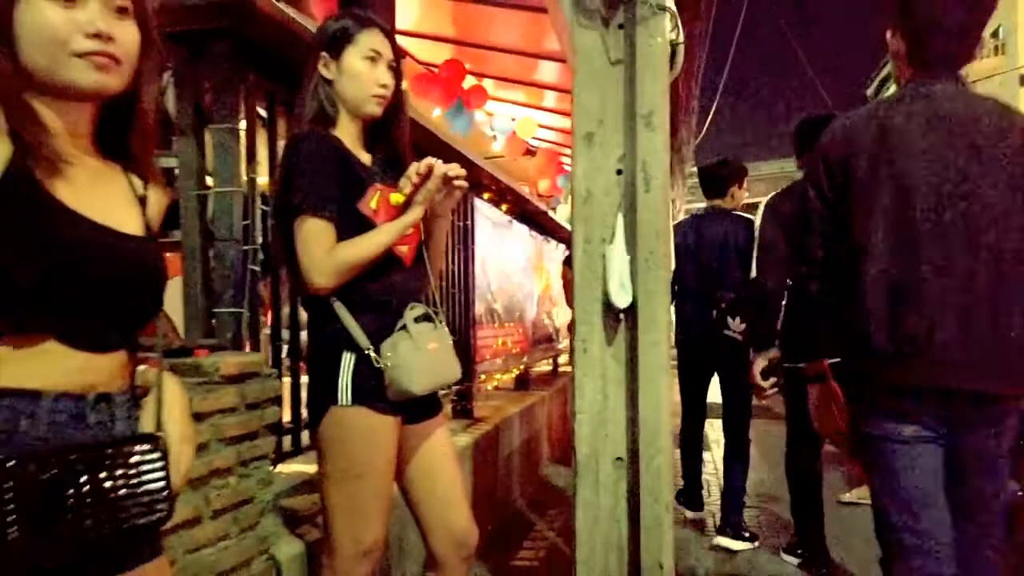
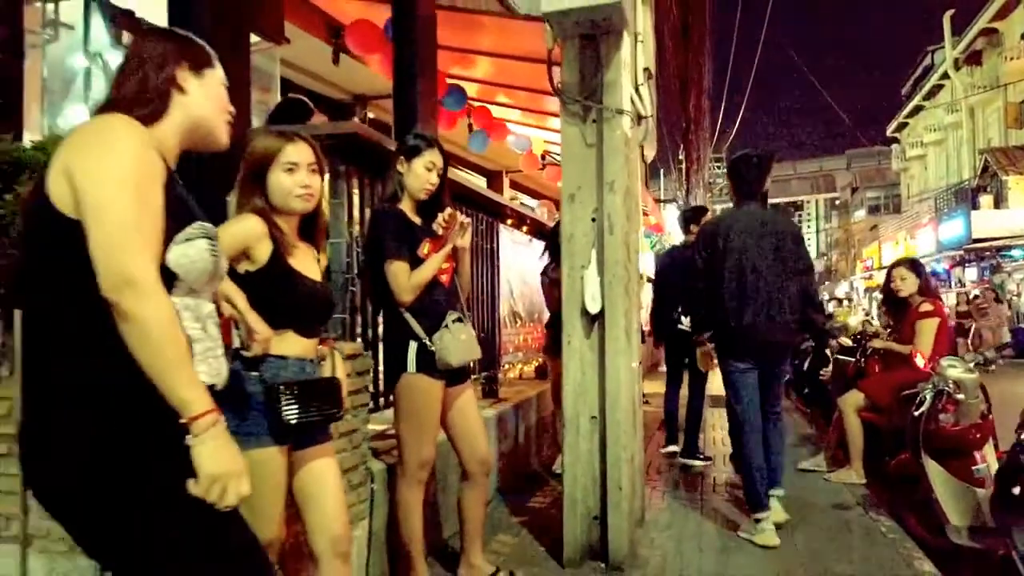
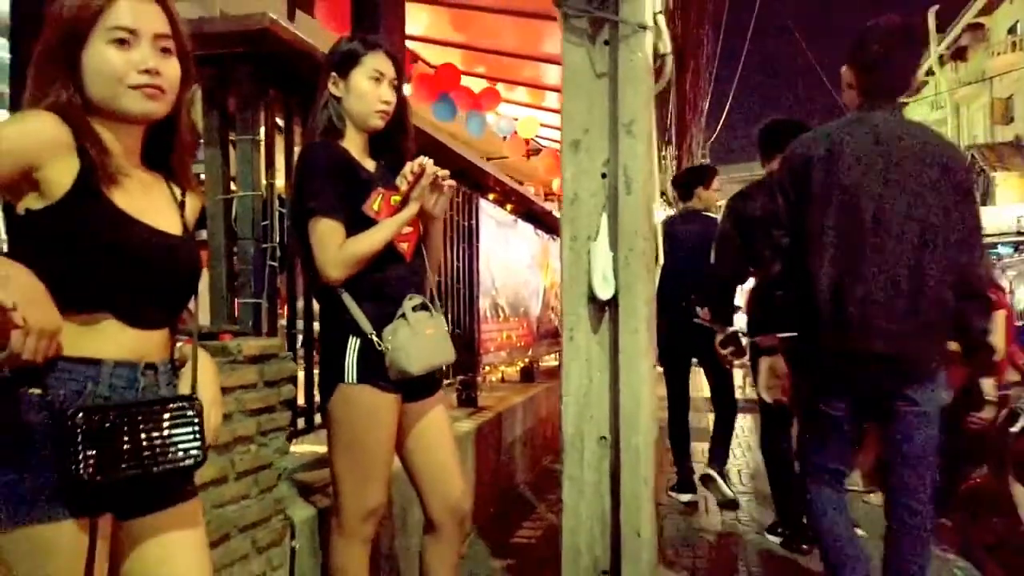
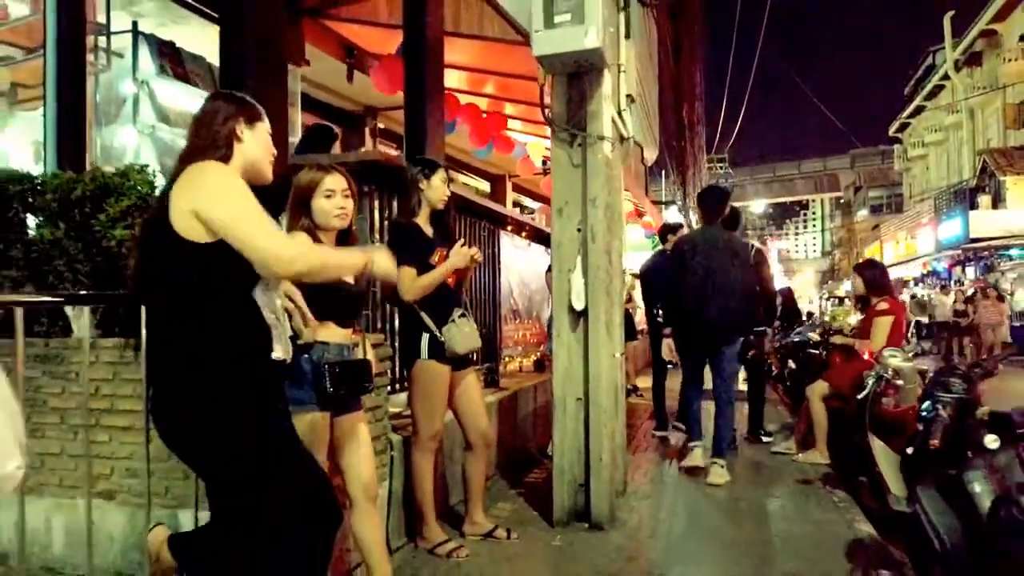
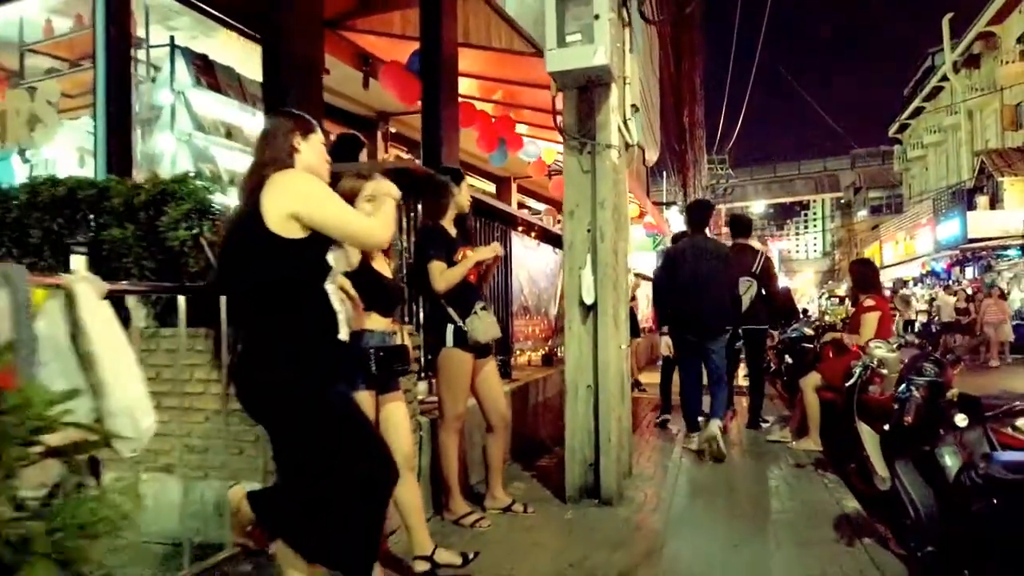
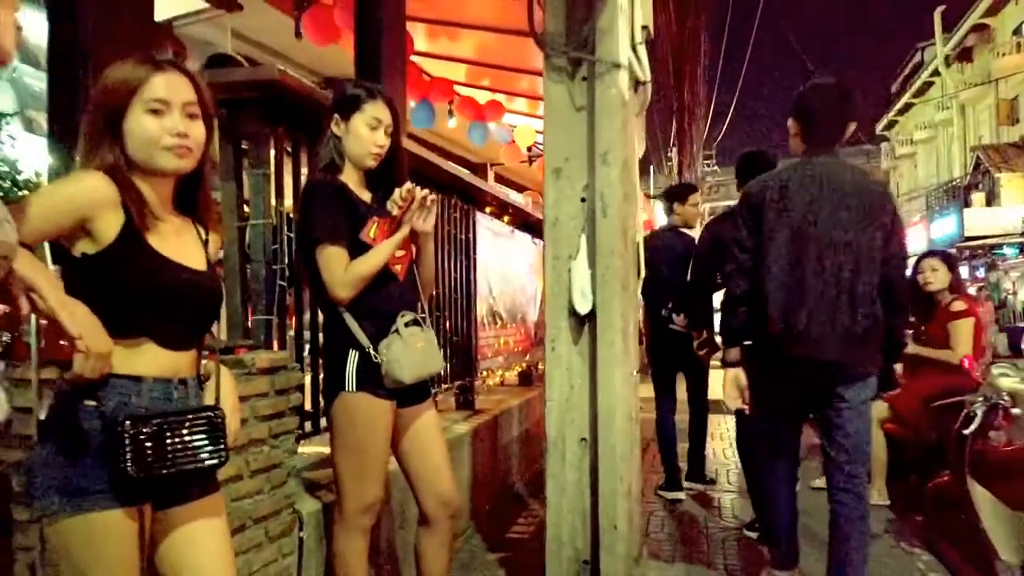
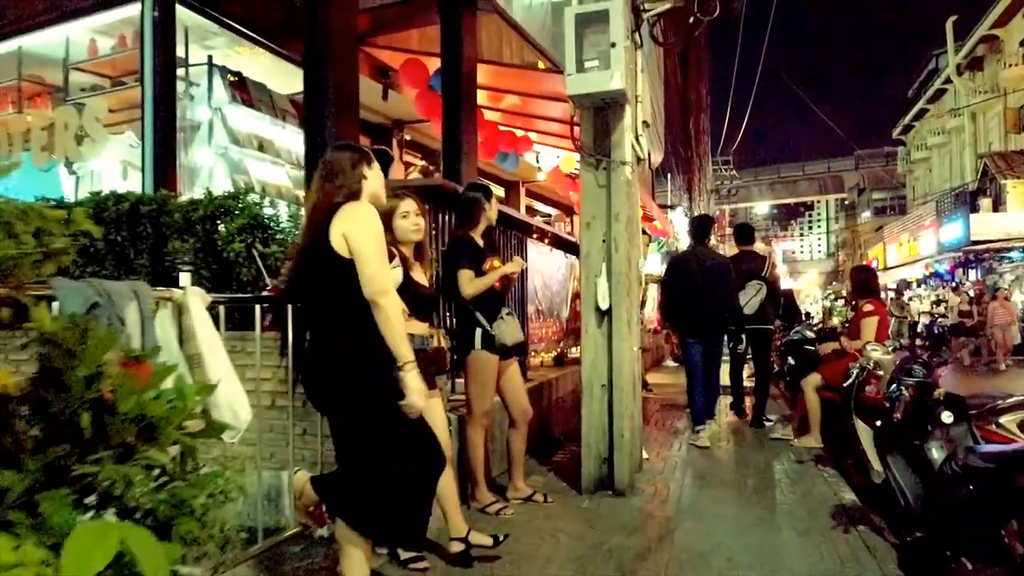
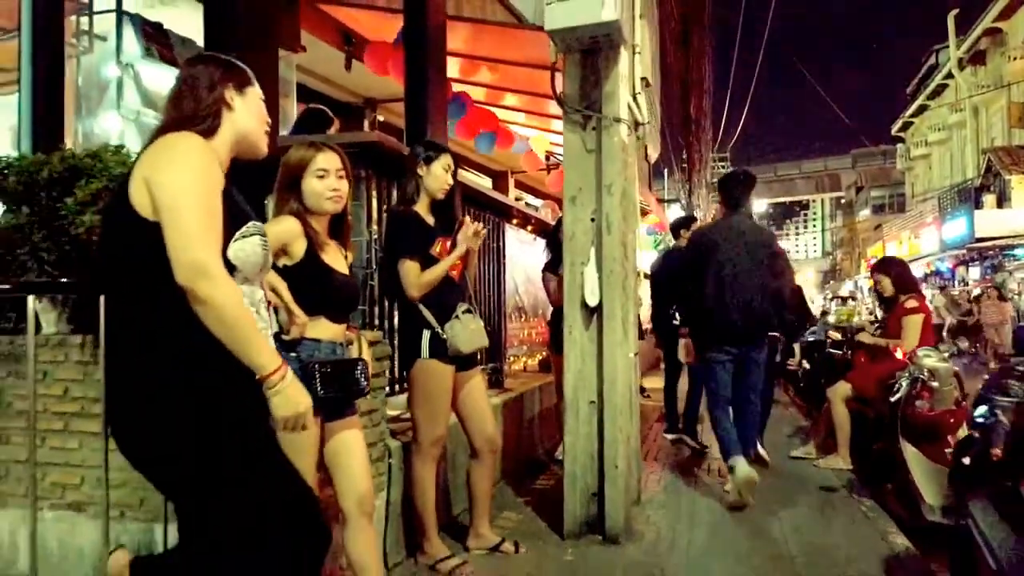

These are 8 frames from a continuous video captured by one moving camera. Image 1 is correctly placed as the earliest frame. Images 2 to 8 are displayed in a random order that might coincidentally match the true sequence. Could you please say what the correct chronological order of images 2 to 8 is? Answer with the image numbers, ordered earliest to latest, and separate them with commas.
3, 6, 2, 8, 4, 5, 7
